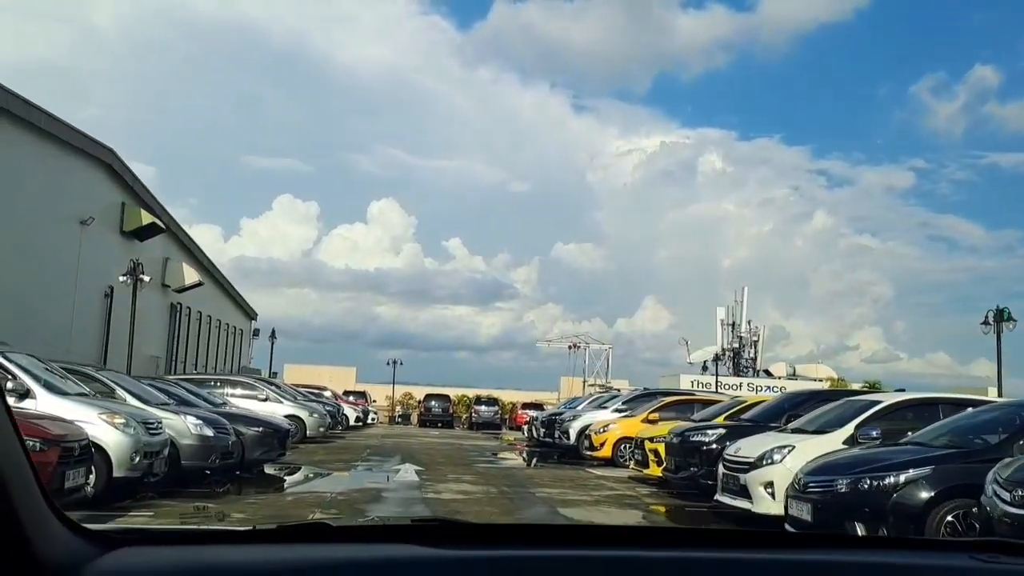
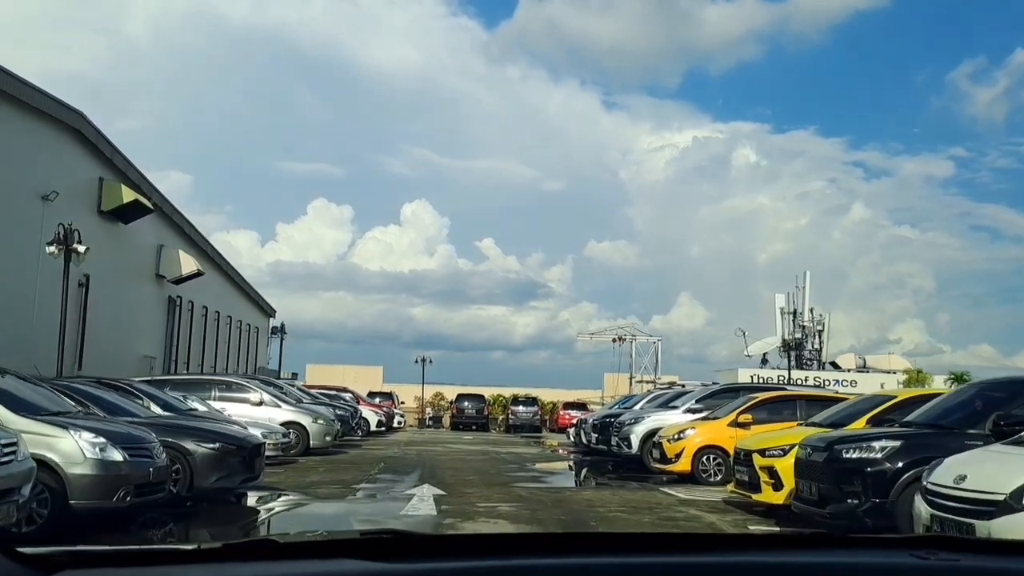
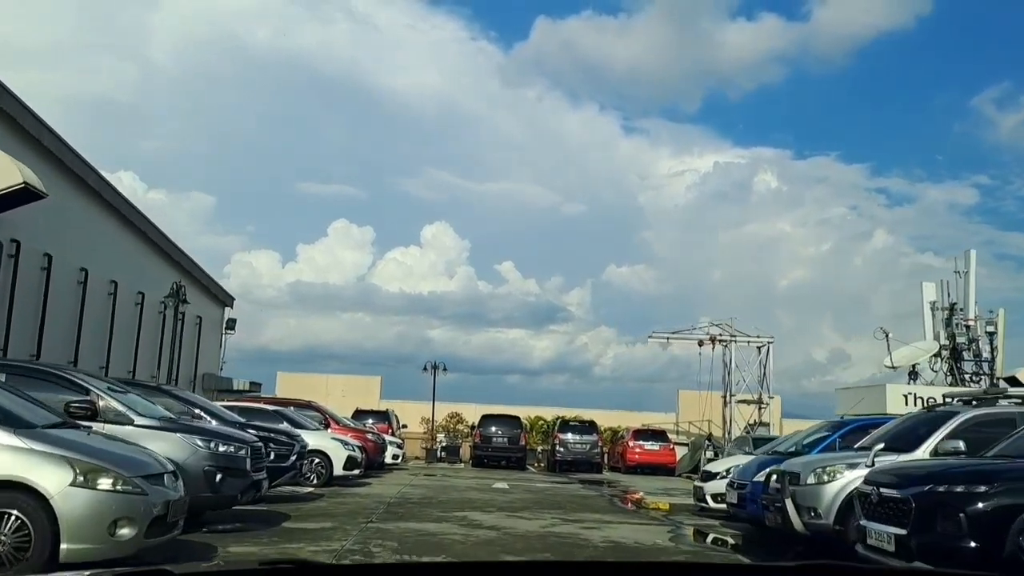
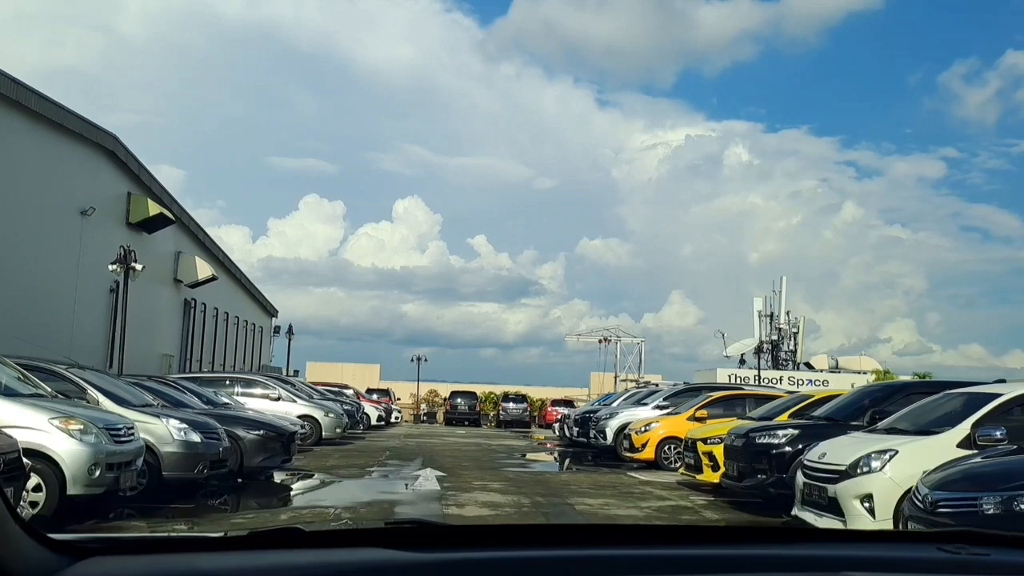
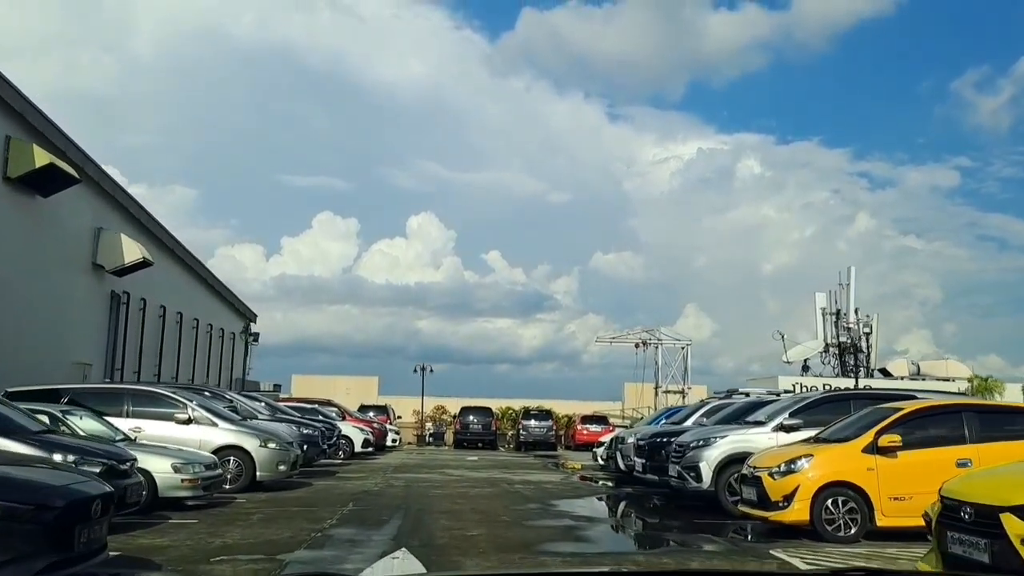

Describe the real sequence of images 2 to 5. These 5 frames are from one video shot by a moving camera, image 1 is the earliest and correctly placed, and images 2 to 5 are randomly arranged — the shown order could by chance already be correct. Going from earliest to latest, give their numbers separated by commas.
4, 2, 5, 3
